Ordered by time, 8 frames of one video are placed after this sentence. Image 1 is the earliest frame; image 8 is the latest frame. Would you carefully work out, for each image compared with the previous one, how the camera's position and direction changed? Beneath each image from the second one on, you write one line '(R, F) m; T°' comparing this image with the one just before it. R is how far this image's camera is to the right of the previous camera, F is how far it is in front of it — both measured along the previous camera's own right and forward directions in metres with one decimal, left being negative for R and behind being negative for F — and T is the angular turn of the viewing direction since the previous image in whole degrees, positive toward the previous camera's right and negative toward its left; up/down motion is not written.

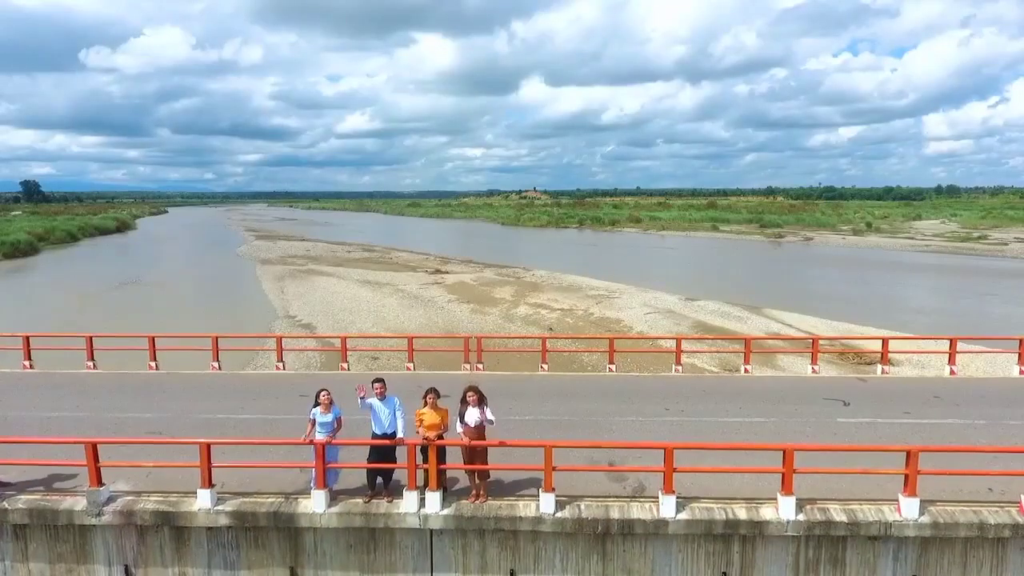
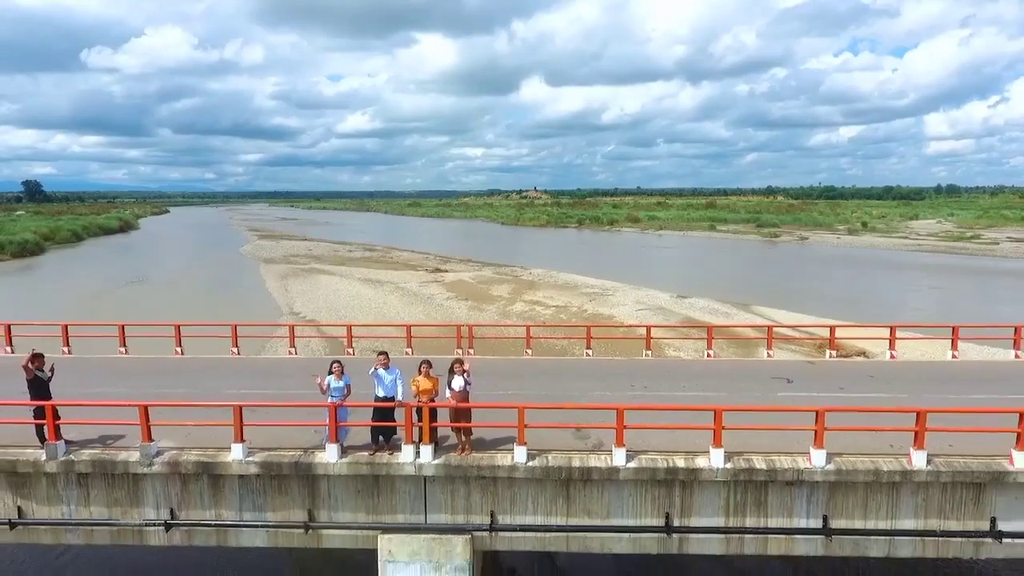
(+0.3, -1.4) m; 0°
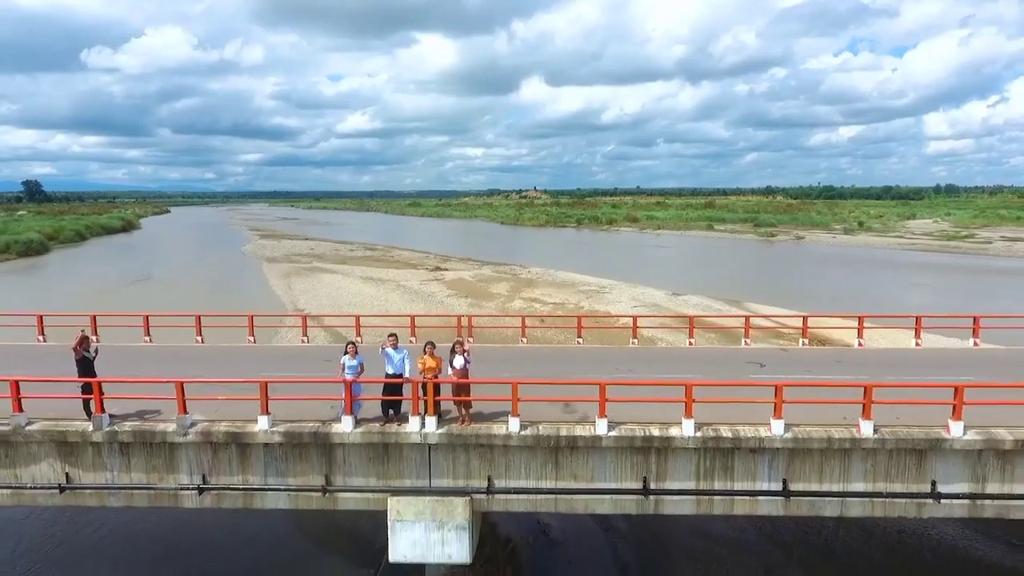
(+0.1, -1.0) m; 0°
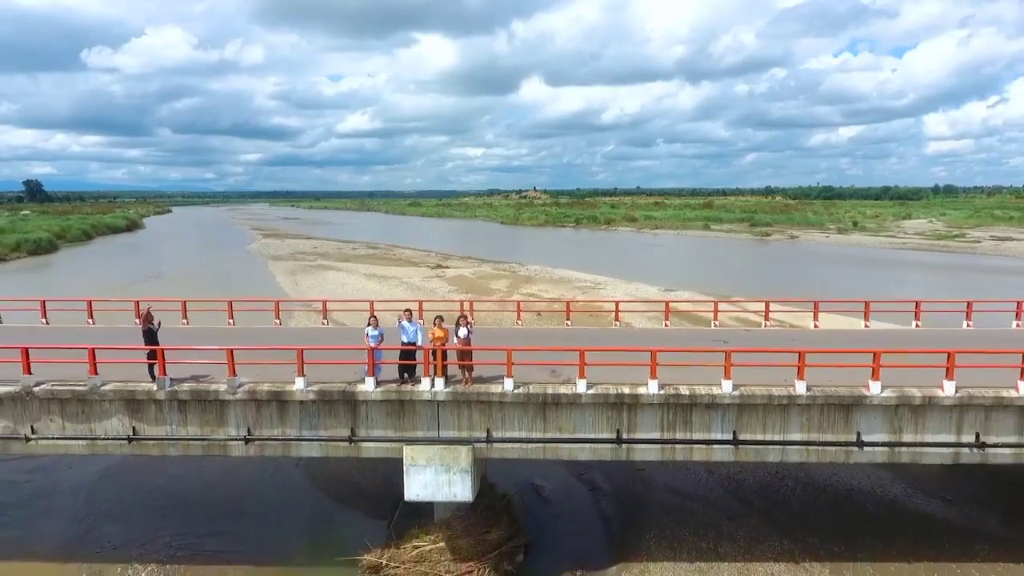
(+0.1, -1.8) m; 0°
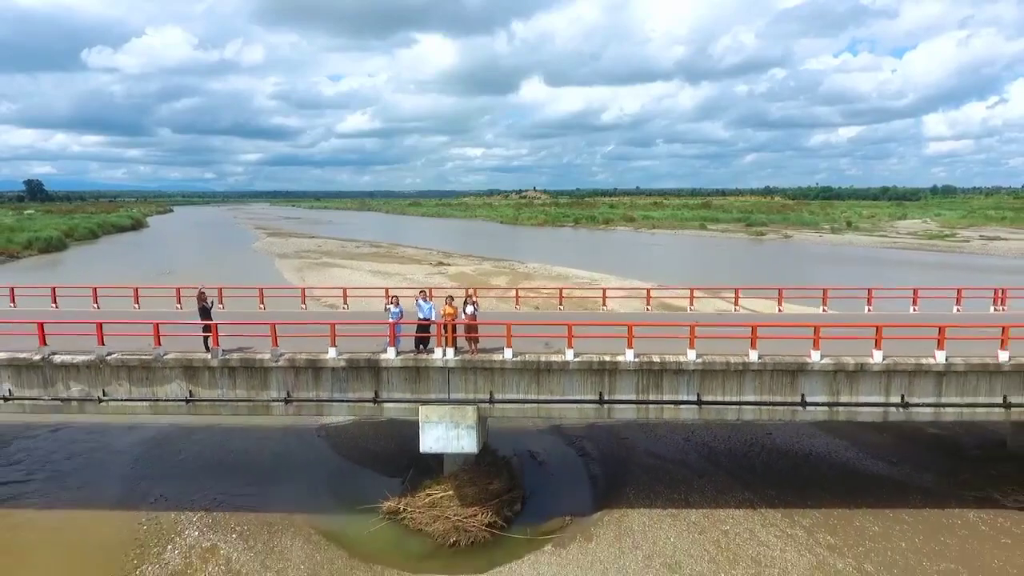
(0.0, -2.0) m; 0°
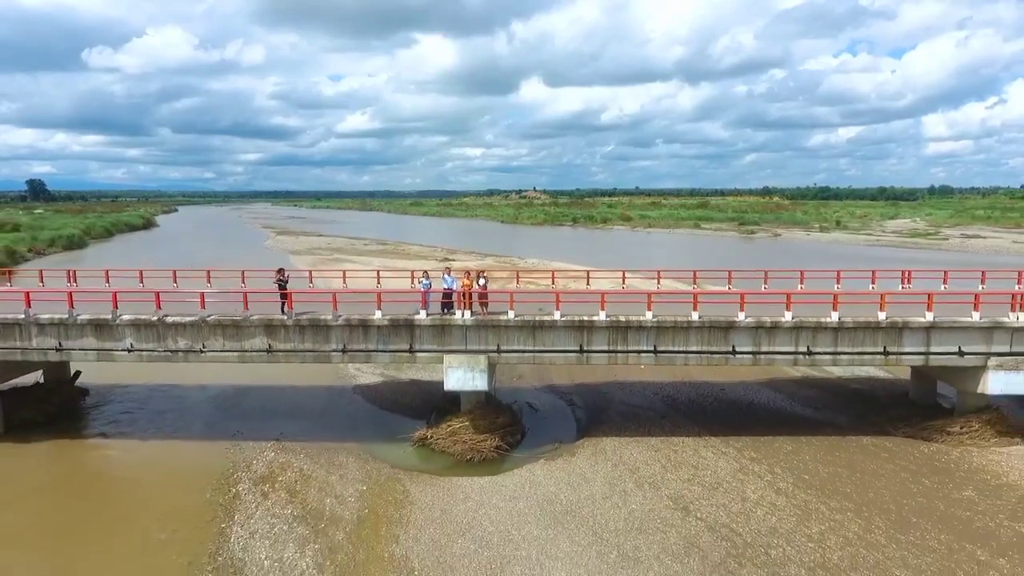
(-0.1, -4.2) m; 0°
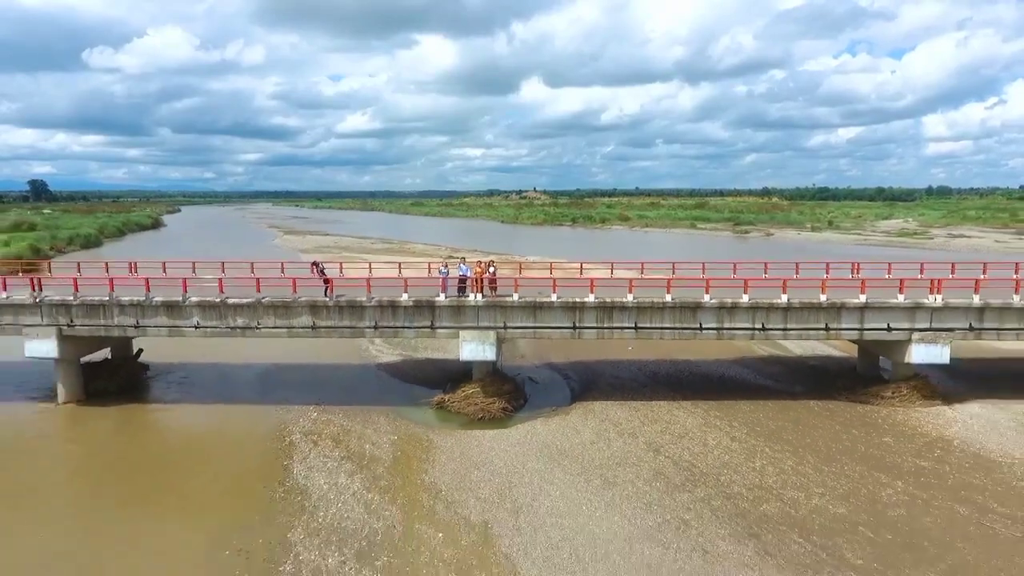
(-0.1, -3.4) m; 0°
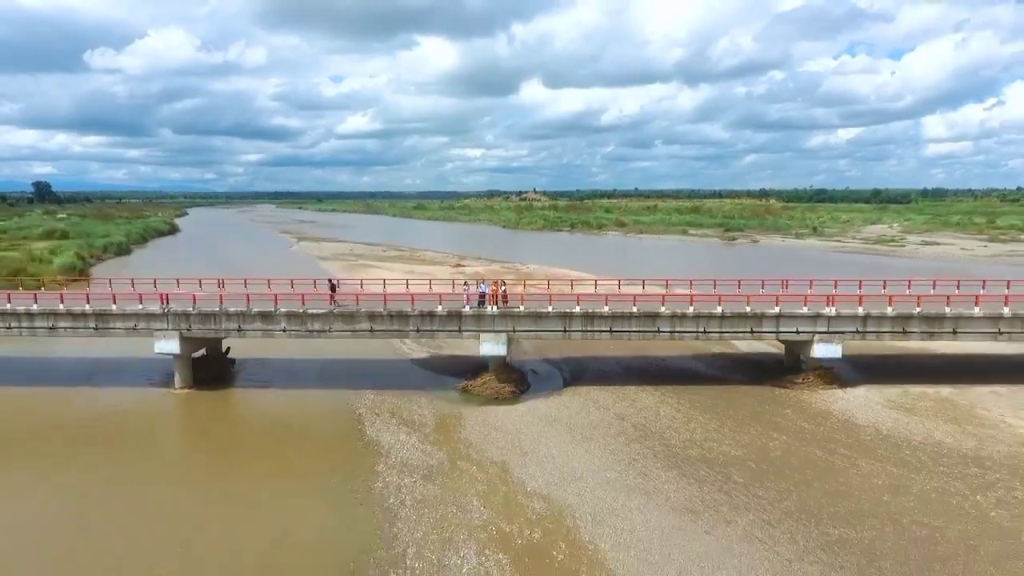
(-0.3, -7.2) m; 0°
